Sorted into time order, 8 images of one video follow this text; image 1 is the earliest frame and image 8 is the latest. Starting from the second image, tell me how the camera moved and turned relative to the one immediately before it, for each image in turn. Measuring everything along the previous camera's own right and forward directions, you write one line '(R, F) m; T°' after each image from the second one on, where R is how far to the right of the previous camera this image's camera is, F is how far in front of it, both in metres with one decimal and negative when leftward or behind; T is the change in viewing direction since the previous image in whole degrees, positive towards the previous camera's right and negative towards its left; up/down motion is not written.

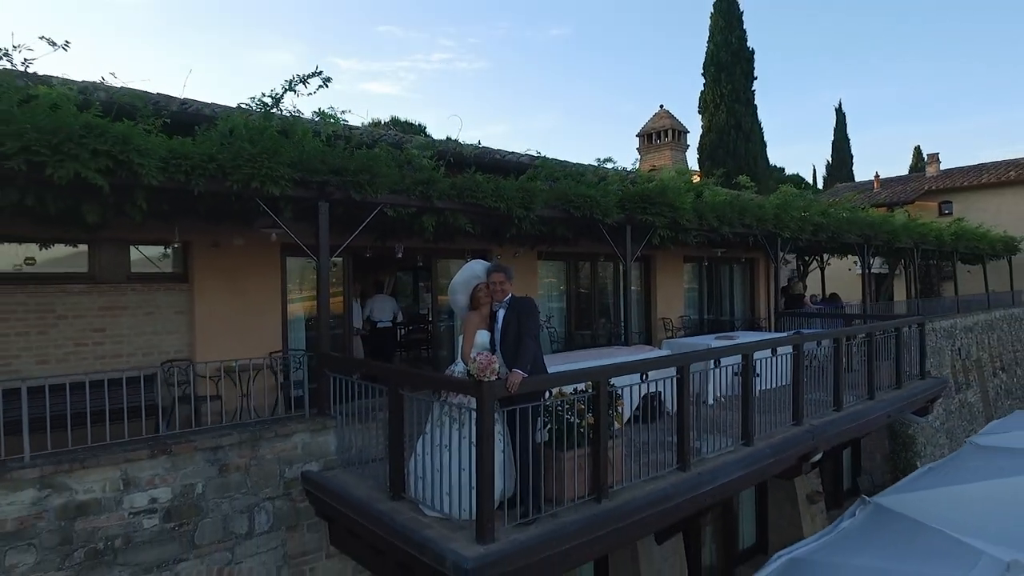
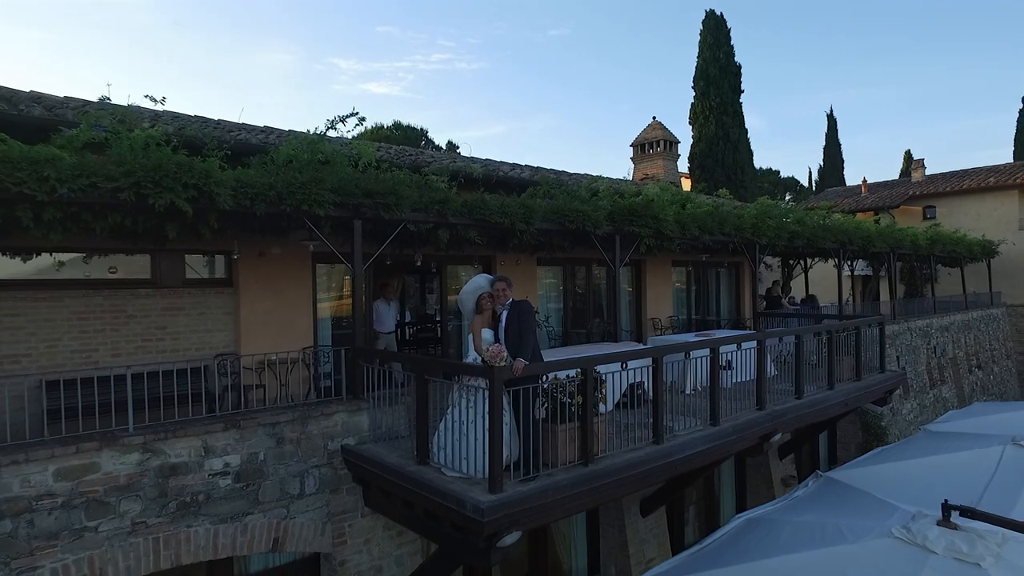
(0.0, -1.0) m; 0°
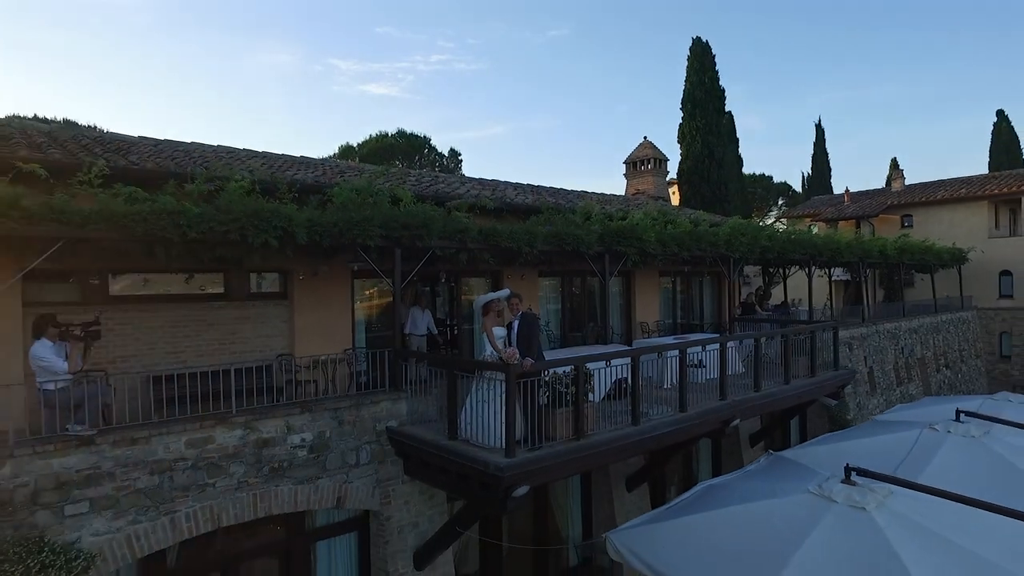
(-0.1, -1.5) m; 0°
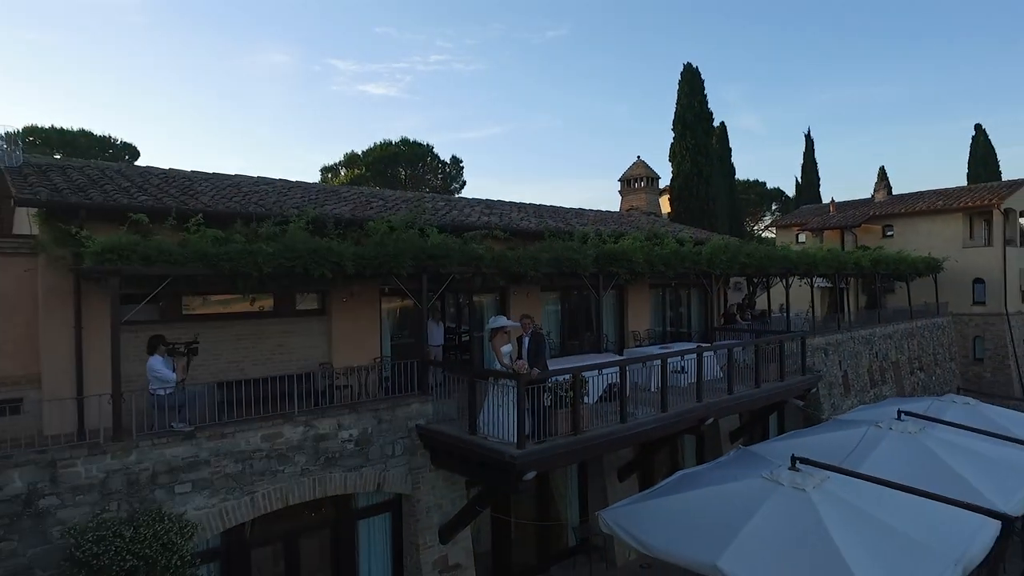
(-0.1, -1.4) m; 0°
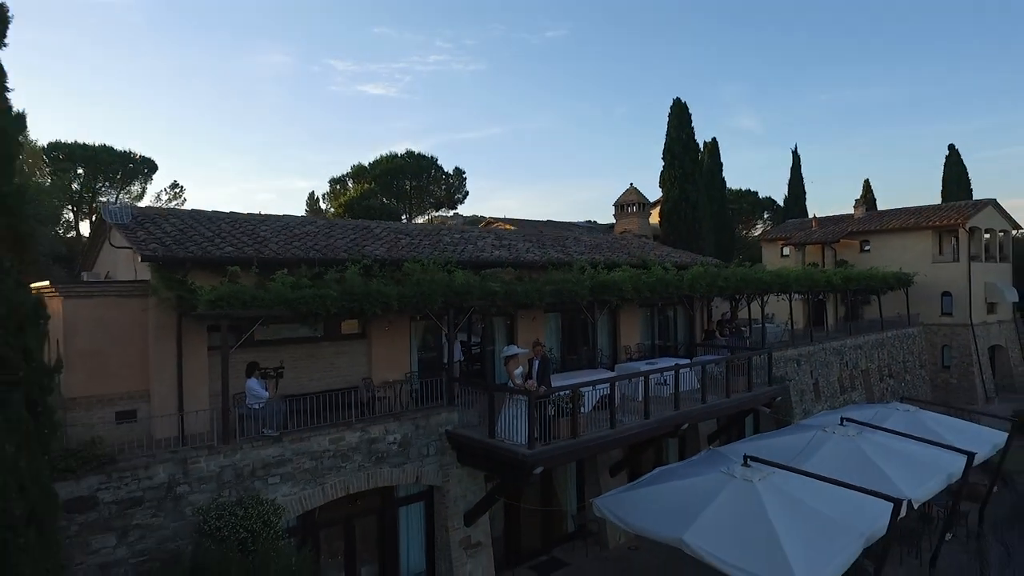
(-0.2, -2.0) m; 0°
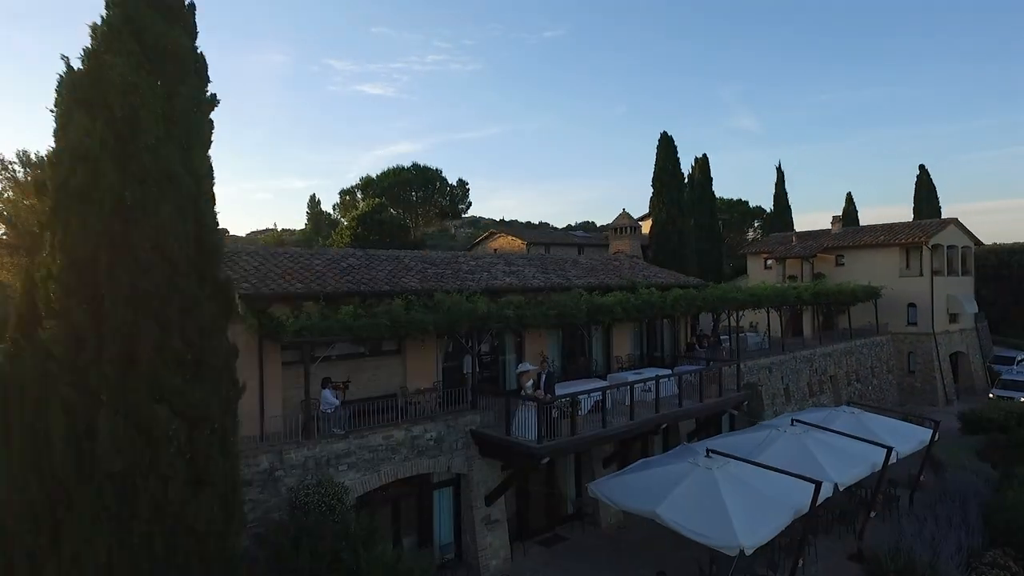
(-0.3, -2.6) m; 0°
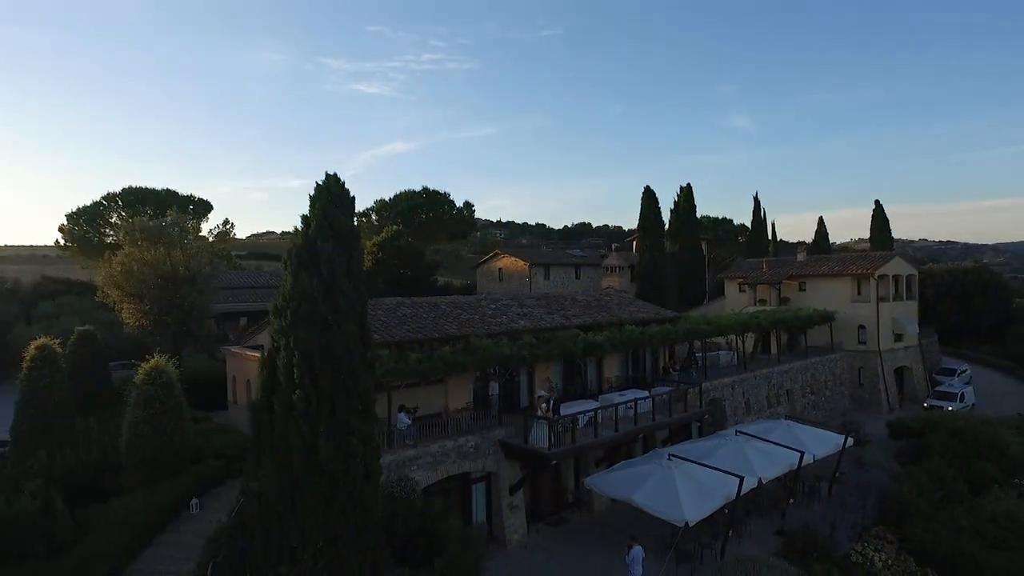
(-0.6, -4.8) m; 0°
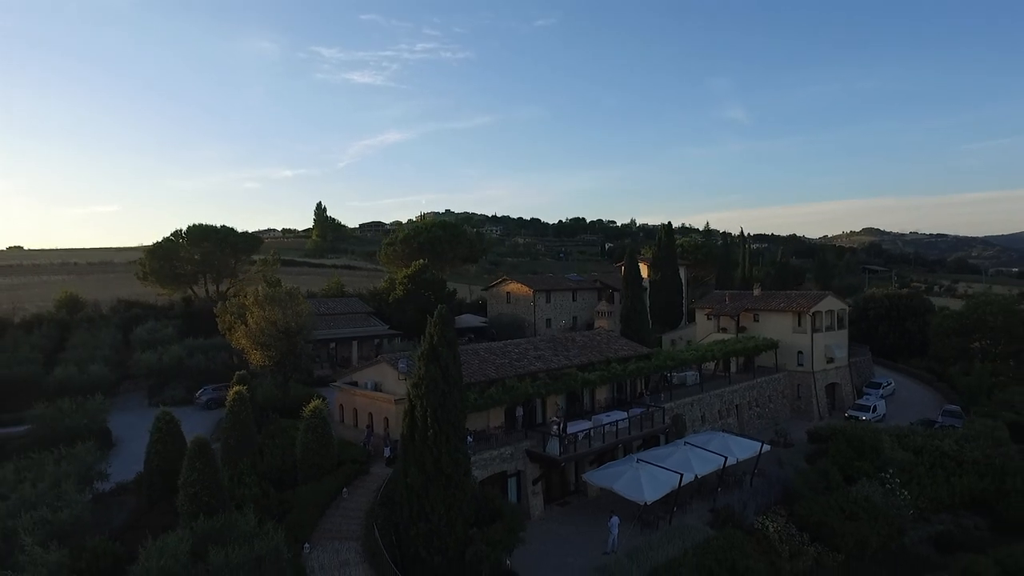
(-1.2, -8.9) m; +1°
